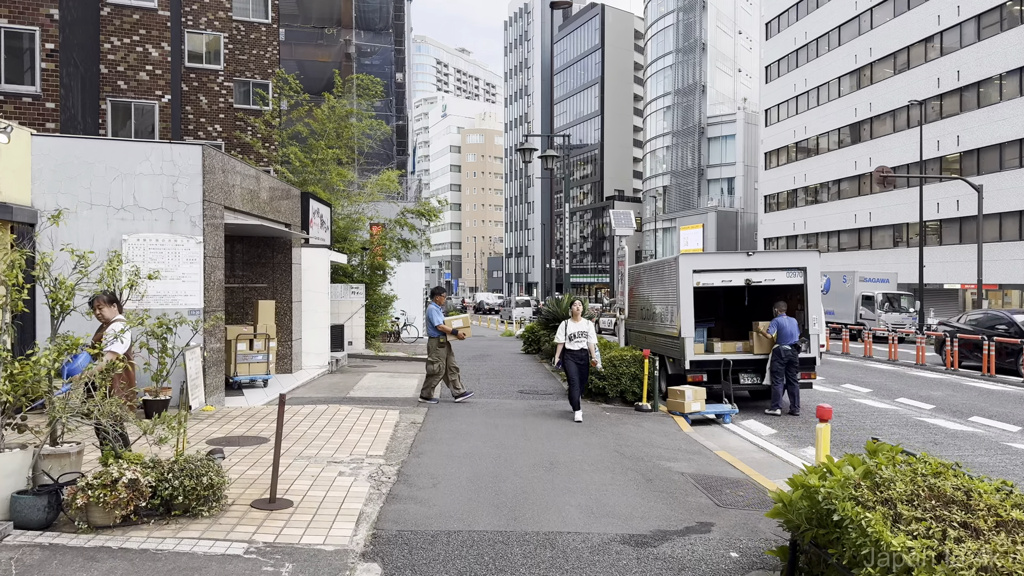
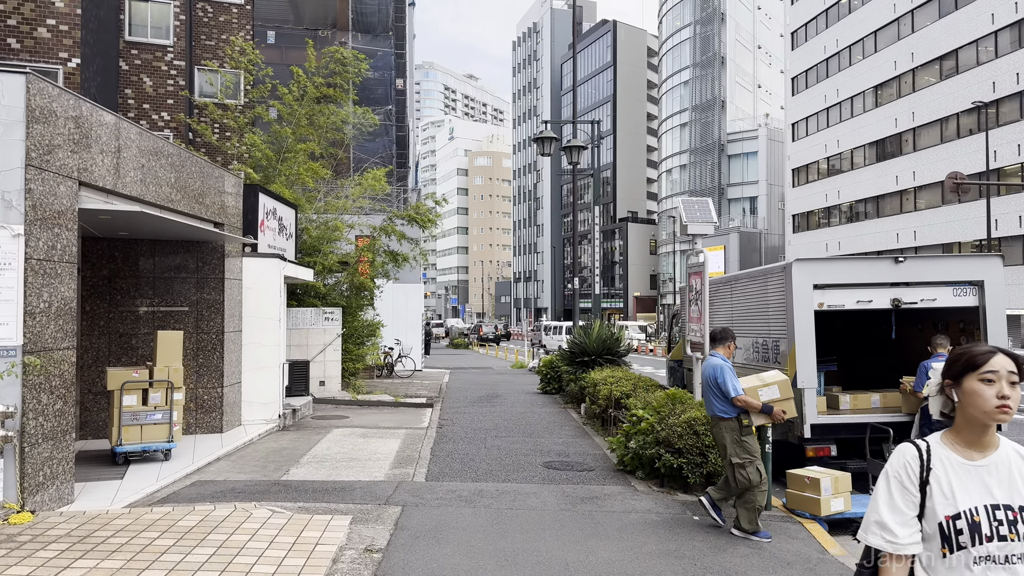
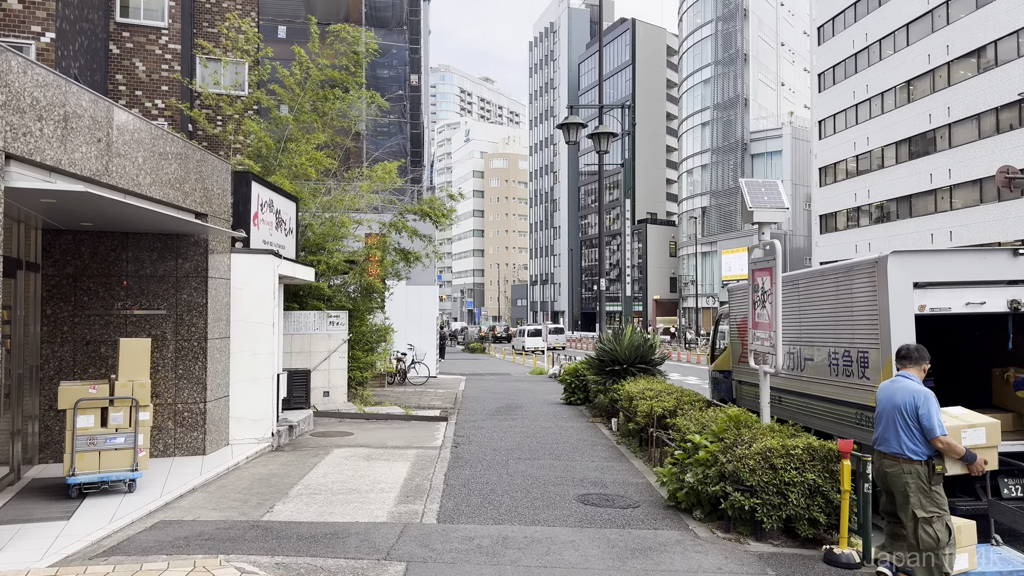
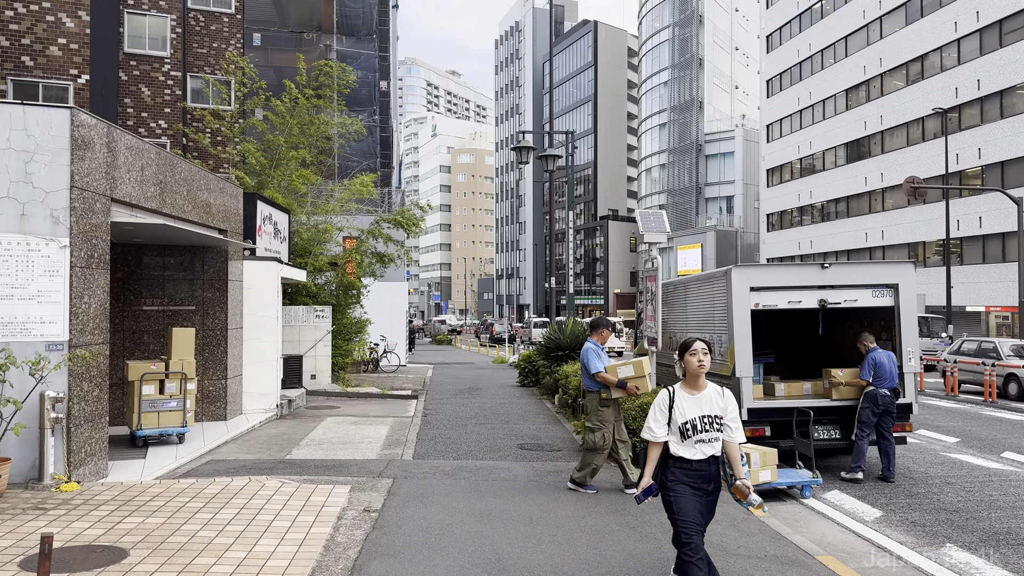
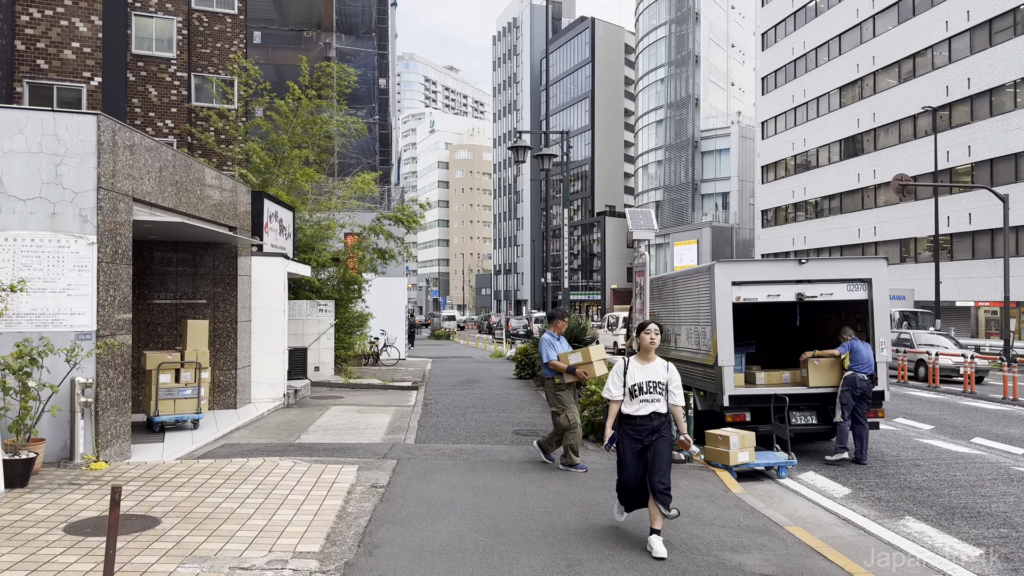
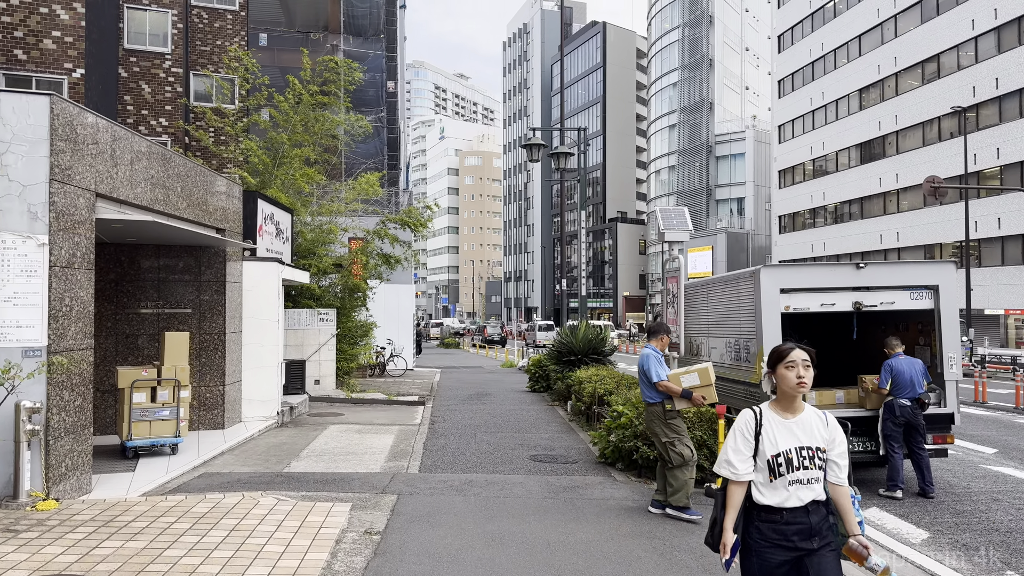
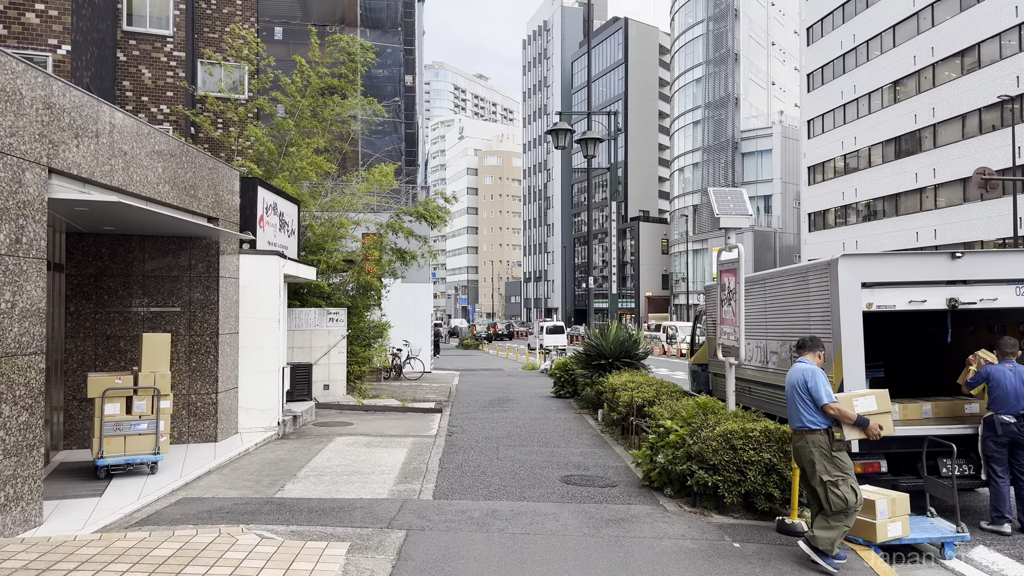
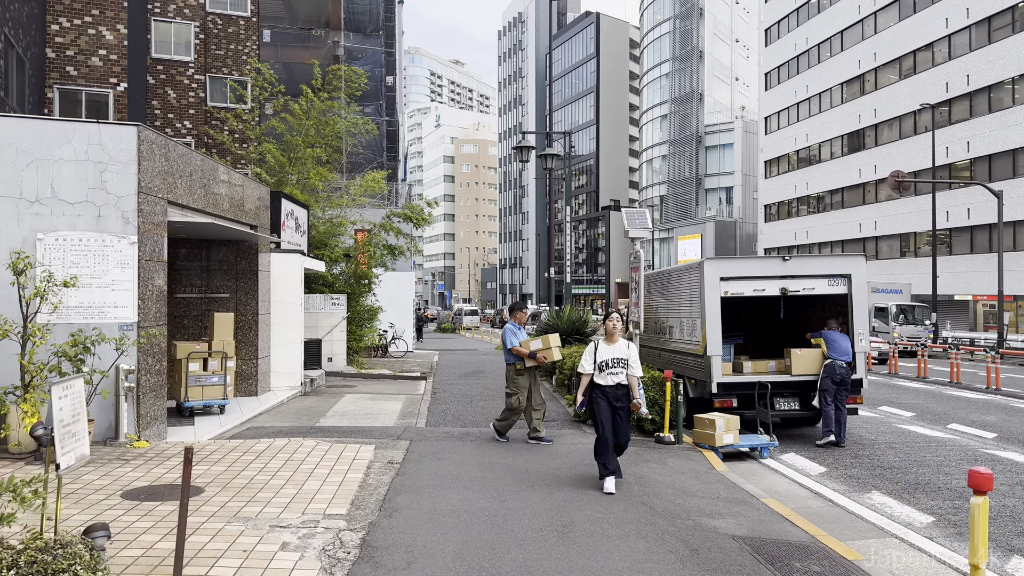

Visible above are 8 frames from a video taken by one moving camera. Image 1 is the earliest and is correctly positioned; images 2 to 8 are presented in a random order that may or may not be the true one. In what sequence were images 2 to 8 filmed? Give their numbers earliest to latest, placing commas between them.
8, 5, 4, 6, 2, 7, 3
